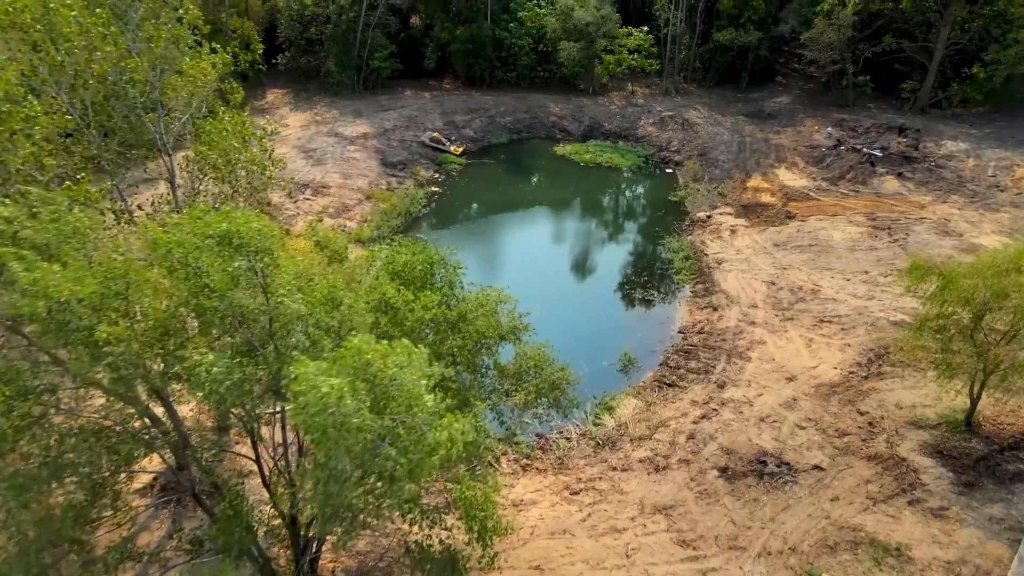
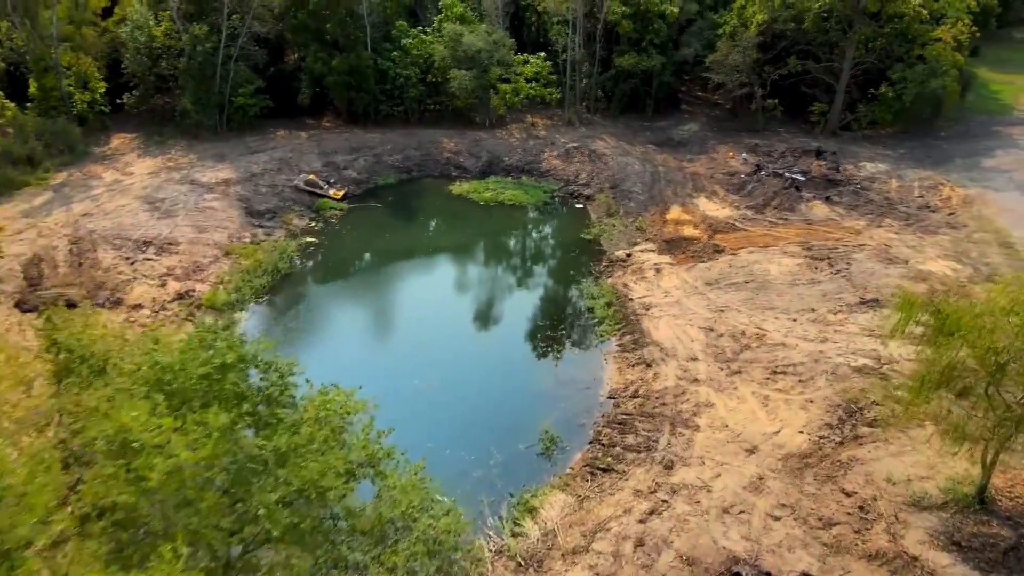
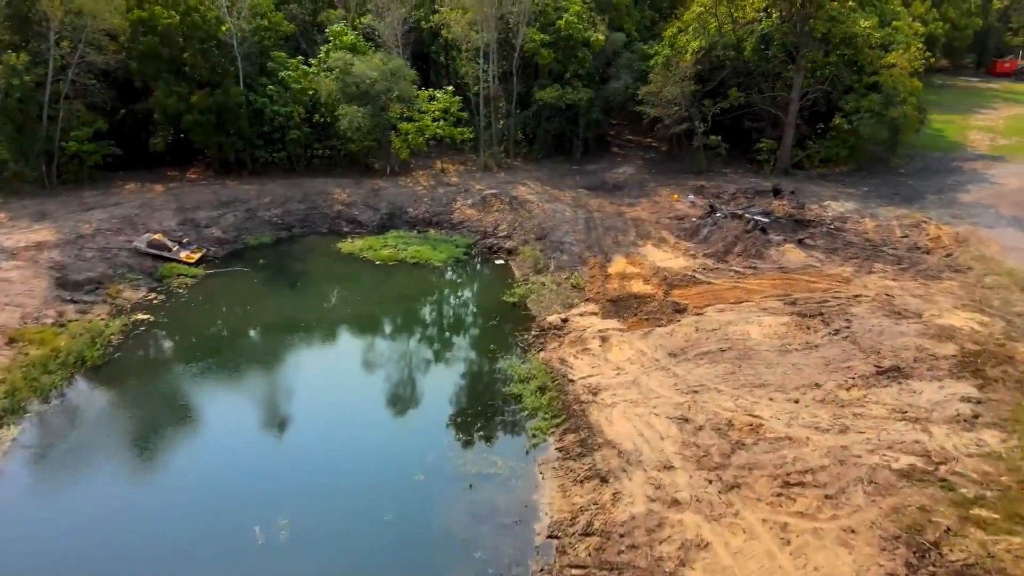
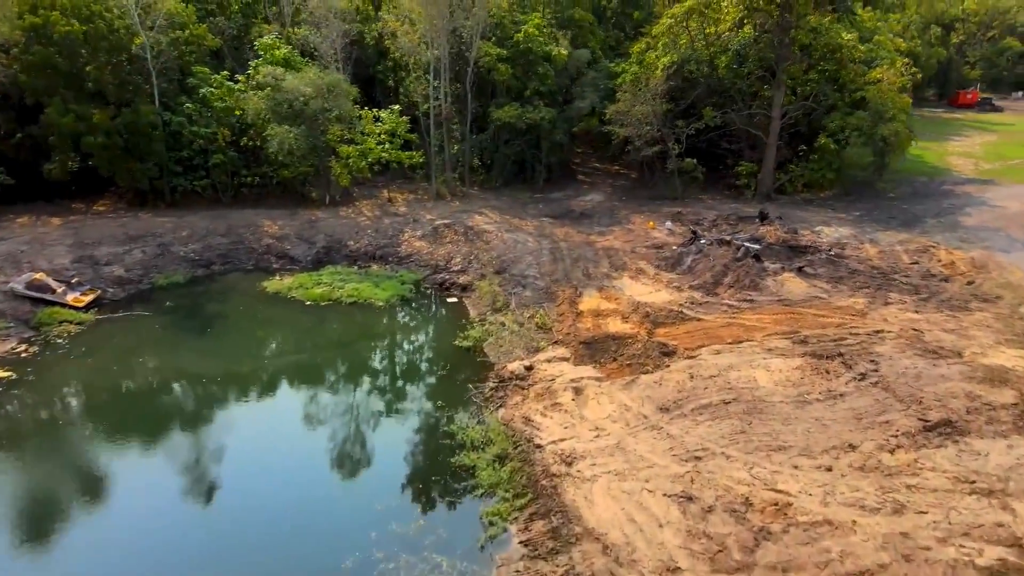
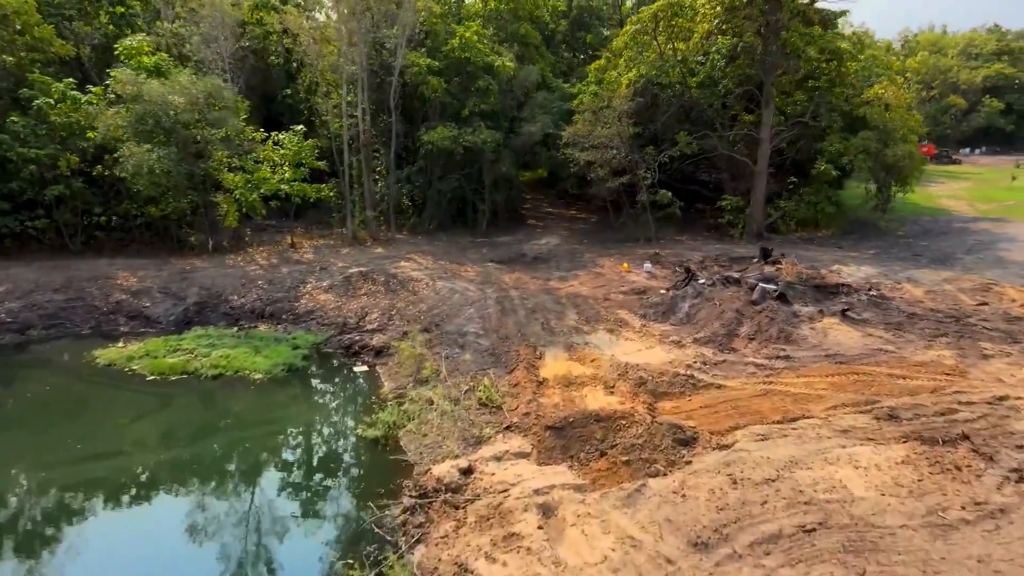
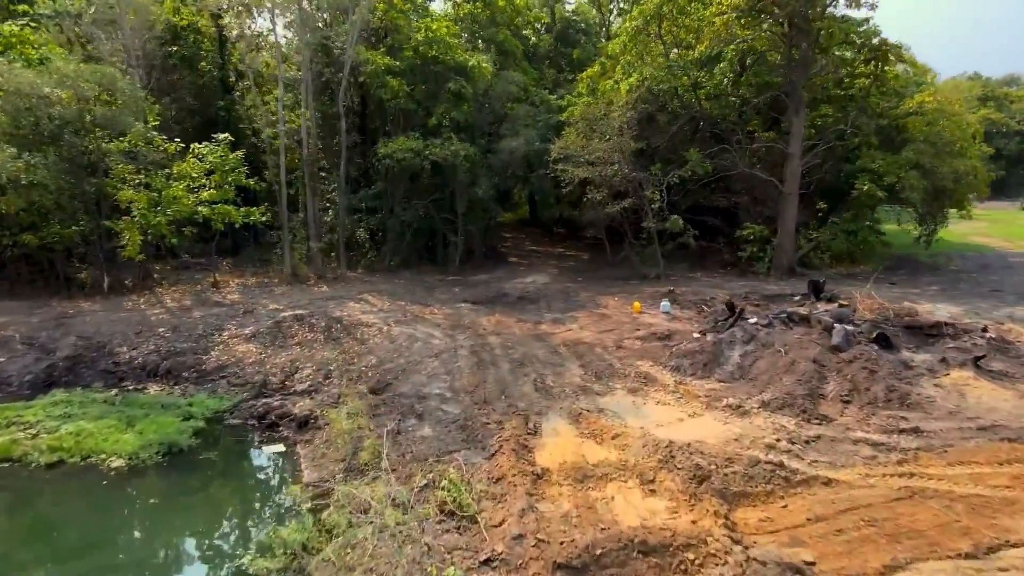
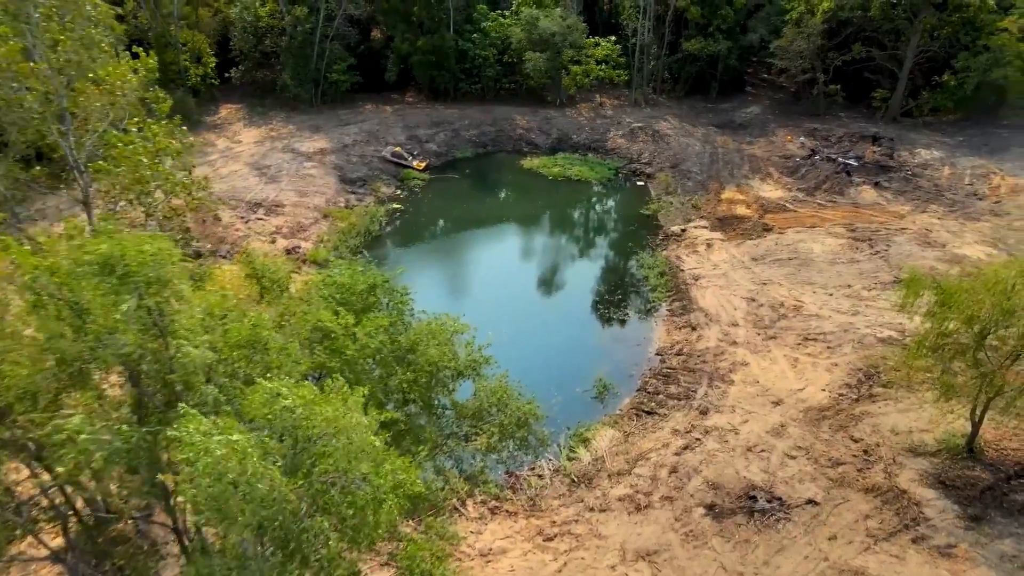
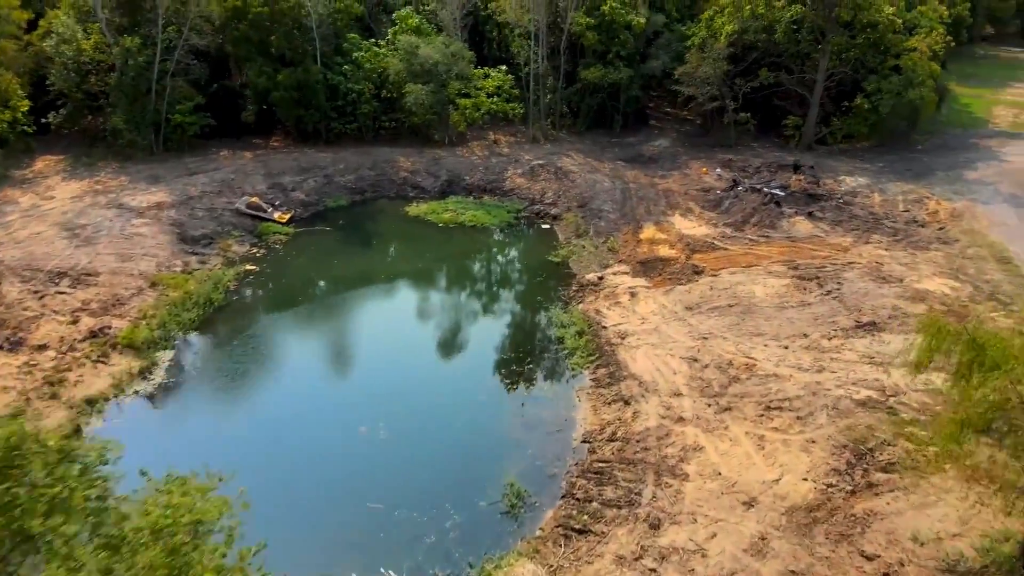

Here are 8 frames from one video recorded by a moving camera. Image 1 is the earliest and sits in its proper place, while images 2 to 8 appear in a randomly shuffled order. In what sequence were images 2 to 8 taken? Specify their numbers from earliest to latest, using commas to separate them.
7, 2, 8, 3, 4, 5, 6
